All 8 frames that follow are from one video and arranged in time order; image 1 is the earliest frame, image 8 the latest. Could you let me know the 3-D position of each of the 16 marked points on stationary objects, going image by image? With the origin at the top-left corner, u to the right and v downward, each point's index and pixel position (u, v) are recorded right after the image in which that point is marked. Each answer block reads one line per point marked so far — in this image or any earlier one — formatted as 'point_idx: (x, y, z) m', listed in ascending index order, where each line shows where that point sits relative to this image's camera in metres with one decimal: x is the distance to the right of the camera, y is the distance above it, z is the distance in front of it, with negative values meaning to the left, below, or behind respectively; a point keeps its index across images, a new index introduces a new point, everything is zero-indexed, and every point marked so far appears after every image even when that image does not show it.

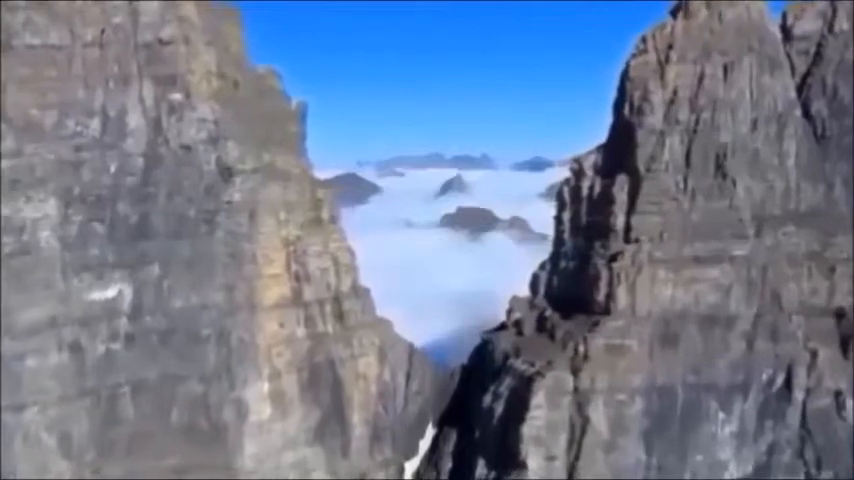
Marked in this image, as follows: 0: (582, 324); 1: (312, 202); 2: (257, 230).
0: (+1.3, -0.7, +10.8) m
1: (-0.9, +0.3, +10.6) m
2: (-1.3, +0.1, +10.1) m
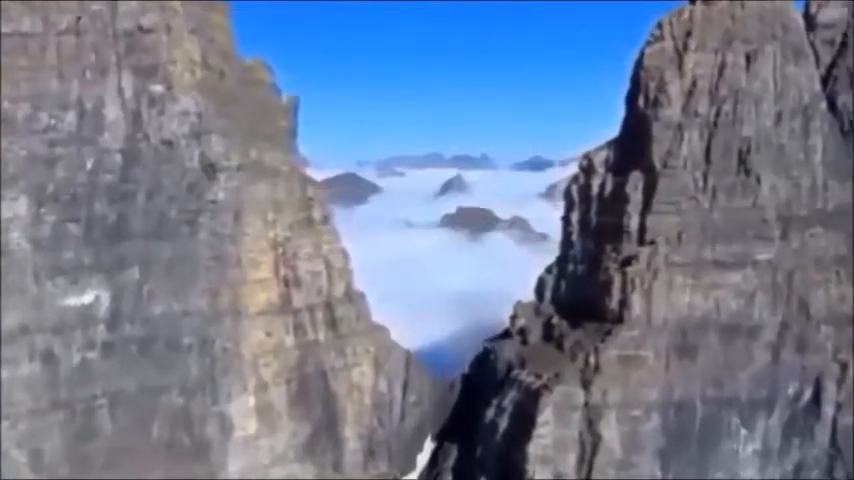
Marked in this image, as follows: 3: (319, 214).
0: (+1.3, -0.7, +10.1) m
1: (-0.9, +0.3, +9.9) m
2: (-1.3, +0.1, +9.4) m
3: (-0.8, +0.2, +10.2) m
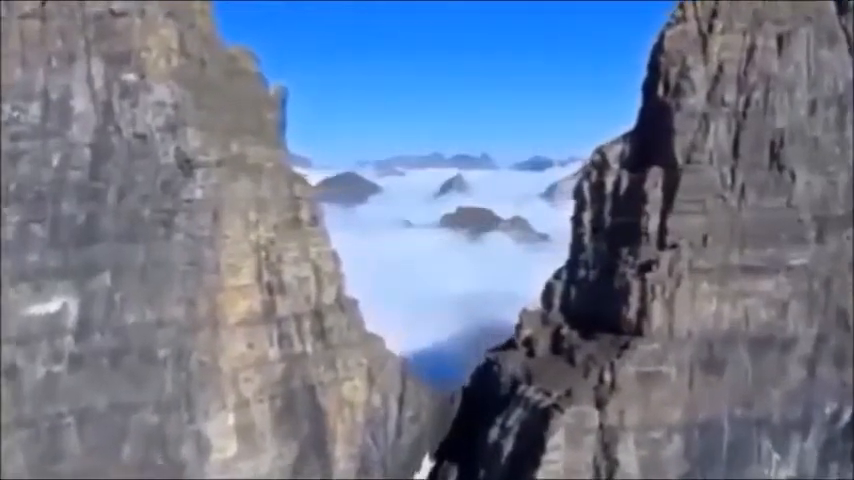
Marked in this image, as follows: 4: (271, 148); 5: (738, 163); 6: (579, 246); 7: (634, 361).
0: (+1.3, -0.8, +9.3) m
1: (-0.9, +0.3, +9.1) m
2: (-1.3, +0.1, +8.6) m
3: (-0.8, +0.2, +9.4) m
4: (-1.1, +0.6, +9.3) m
5: (+2.1, +0.5, +9.0) m
6: (+1.2, -0.1, +10.2) m
7: (+1.4, -0.8, +8.9) m
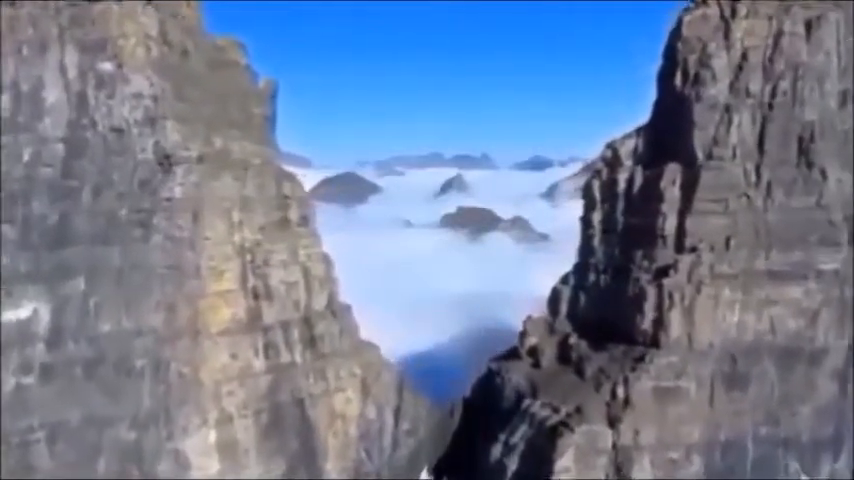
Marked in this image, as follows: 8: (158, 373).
0: (+1.2, -0.8, +8.7) m
1: (-0.9, +0.3, +8.5) m
2: (-1.3, 0.0, +8.0) m
3: (-0.8, +0.2, +8.8) m
4: (-1.1, +0.6, +8.6) m
5: (+2.1, +0.5, +8.4) m
6: (+1.1, -0.1, +9.6) m
7: (+1.4, -0.8, +8.3) m
8: (-1.6, -0.8, +7.9) m
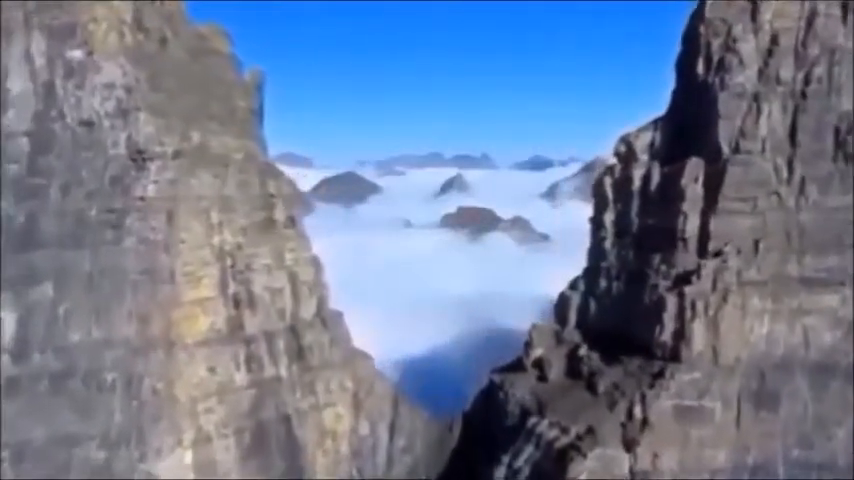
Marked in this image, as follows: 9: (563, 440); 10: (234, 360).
0: (+1.2, -0.8, +8.0) m
1: (-1.0, +0.2, +7.8) m
2: (-1.3, 0.0, +7.3) m
3: (-0.9, +0.2, +8.1) m
4: (-1.1, +0.6, +8.0) m
5: (+2.0, +0.5, +7.7) m
6: (+1.1, -0.1, +8.9) m
7: (+1.3, -0.8, +7.6) m
8: (-1.6, -0.8, +7.3) m
9: (+0.7, -1.1, +7.7) m
10: (-1.1, -0.7, +7.5) m
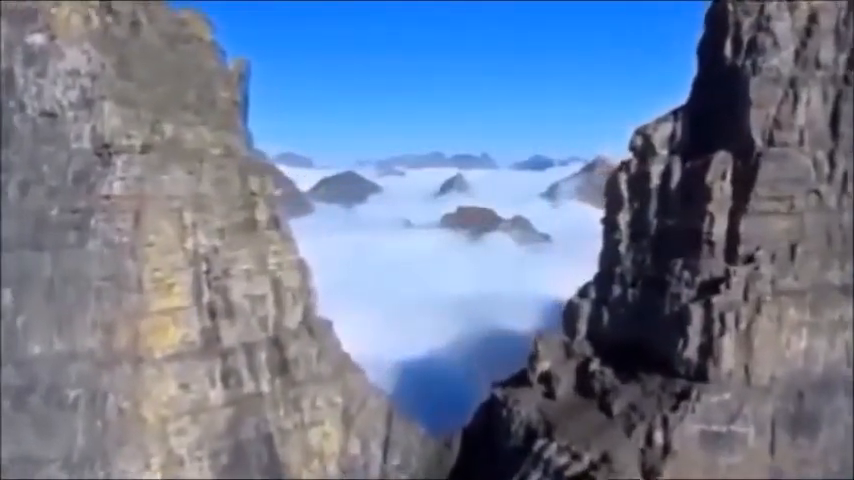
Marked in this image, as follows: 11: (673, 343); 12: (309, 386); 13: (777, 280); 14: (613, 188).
0: (+1.2, -0.8, +7.3) m
1: (-1.0, +0.2, +7.1) m
2: (-1.4, 0.0, +6.6) m
3: (-0.9, +0.1, +7.4) m
4: (-1.1, +0.6, +7.3) m
5: (+2.0, +0.5, +7.0) m
6: (+1.1, -0.1, +8.2) m
7: (+1.3, -0.8, +6.9) m
8: (-1.6, -0.8, +6.6) m
9: (+0.7, -1.1, +7.0) m
10: (-1.1, -0.7, +6.8) m
11: (+1.3, -0.5, +7.3) m
12: (-0.6, -0.8, +7.1) m
13: (+1.7, -0.2, +6.9) m
14: (+1.1, +0.3, +8.3) m
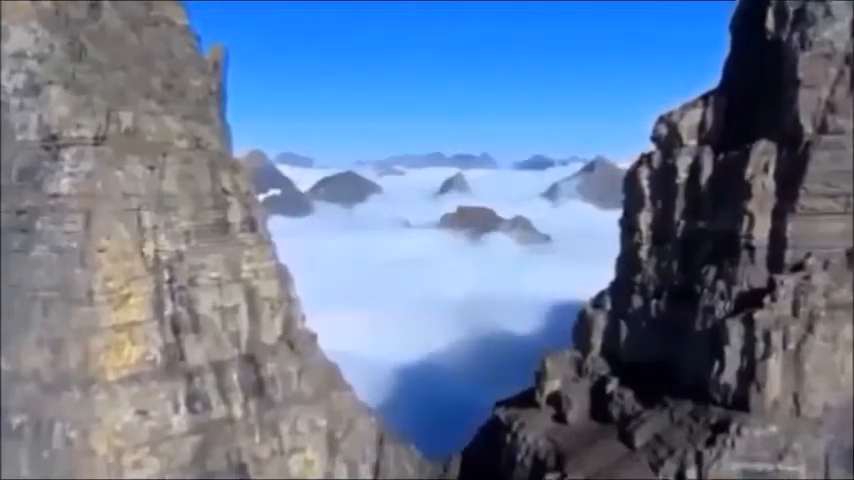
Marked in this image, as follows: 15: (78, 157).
0: (+1.2, -0.8, +6.5) m
1: (-1.0, +0.2, +6.3) m
2: (-1.4, 0.0, +5.8) m
3: (-0.9, +0.1, +6.6) m
4: (-1.1, +0.6, +6.4) m
5: (+2.0, +0.5, +6.2) m
6: (+1.1, -0.1, +7.4) m
7: (+1.3, -0.9, +6.1) m
8: (-1.6, -0.8, +5.7) m
9: (+0.7, -1.1, +6.2) m
10: (-1.1, -0.7, +6.0) m
11: (+1.3, -0.6, +6.5) m
12: (-0.6, -0.8, +6.3) m
13: (+1.7, -0.2, +6.1) m
14: (+1.1, +0.3, +7.4) m
15: (-1.5, +0.3, +5.8) m
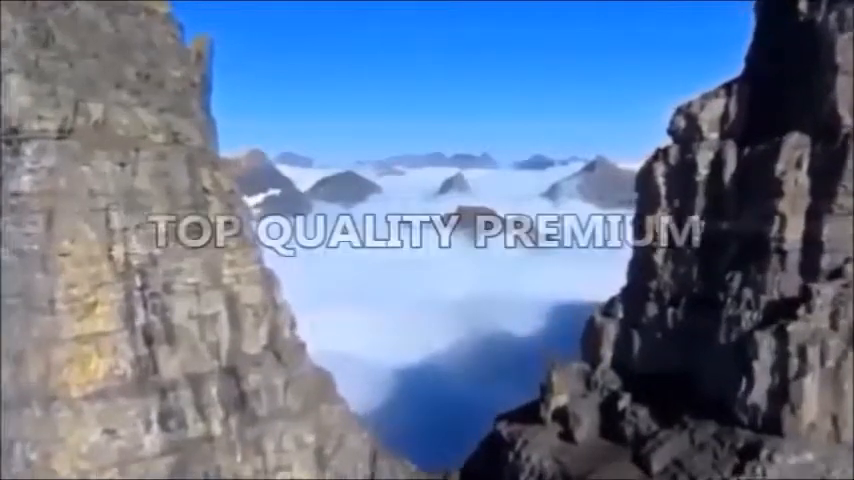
0: (+1.1, -0.8, +6.0) m
1: (-1.0, +0.2, +5.8) m
2: (-1.4, 0.0, +5.3) m
3: (-0.9, +0.1, +6.1) m
4: (-1.2, +0.6, +5.9) m
5: (+2.0, +0.4, +5.7) m
6: (+1.1, -0.1, +6.9) m
7: (+1.3, -0.9, +5.6) m
8: (-1.7, -0.8, +5.2) m
9: (+0.7, -1.2, +5.7) m
10: (-1.1, -0.7, +5.5) m
11: (+1.2, -0.6, +6.0) m
12: (-0.7, -0.8, +5.8) m
13: (+1.7, -0.2, +5.6) m
14: (+1.1, +0.3, +6.9) m
15: (-1.5, +0.3, +5.3) m
